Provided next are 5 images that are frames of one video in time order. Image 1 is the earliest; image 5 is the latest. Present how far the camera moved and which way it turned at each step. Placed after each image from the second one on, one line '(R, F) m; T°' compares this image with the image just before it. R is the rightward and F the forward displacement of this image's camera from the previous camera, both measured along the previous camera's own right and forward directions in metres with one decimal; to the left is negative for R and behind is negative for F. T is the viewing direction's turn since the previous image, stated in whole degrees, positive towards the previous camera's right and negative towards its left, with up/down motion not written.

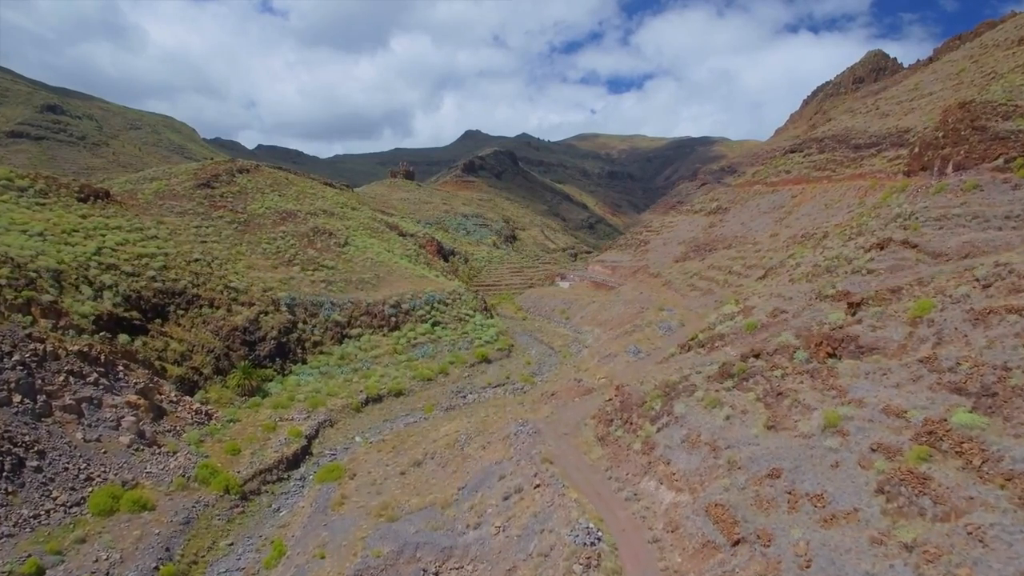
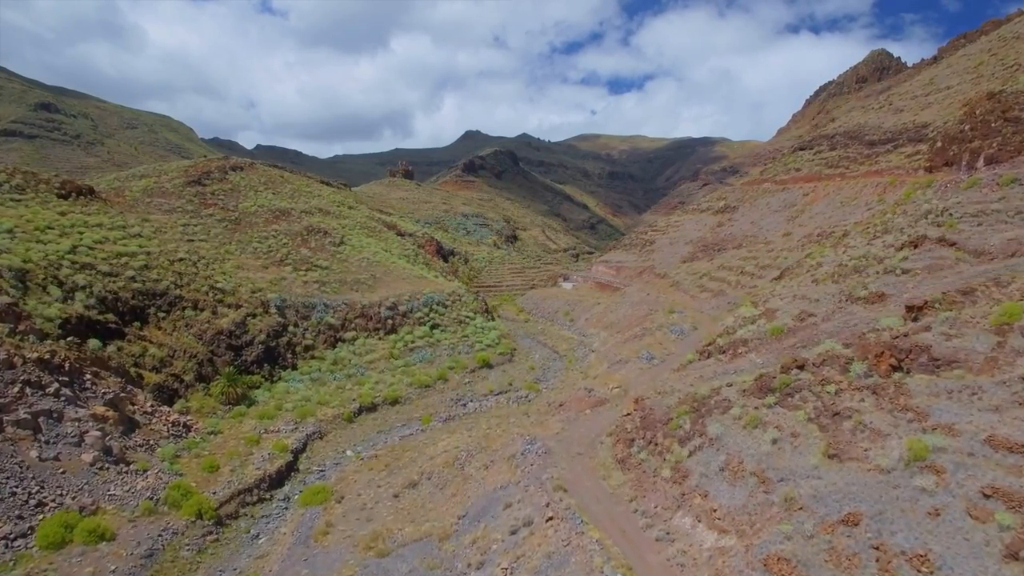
(-0.2, +1.8) m; 0°
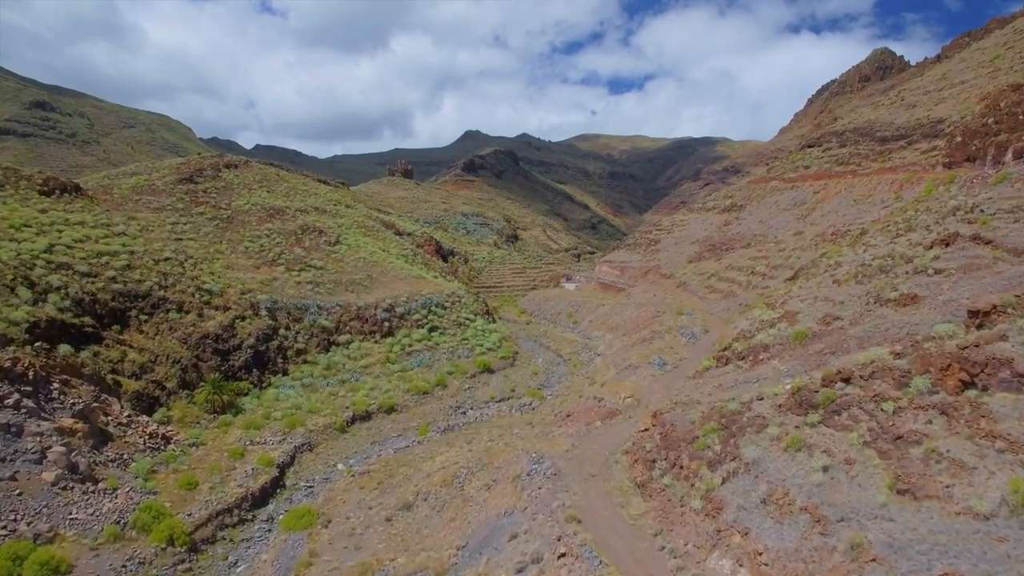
(-0.1, +1.5) m; 0°
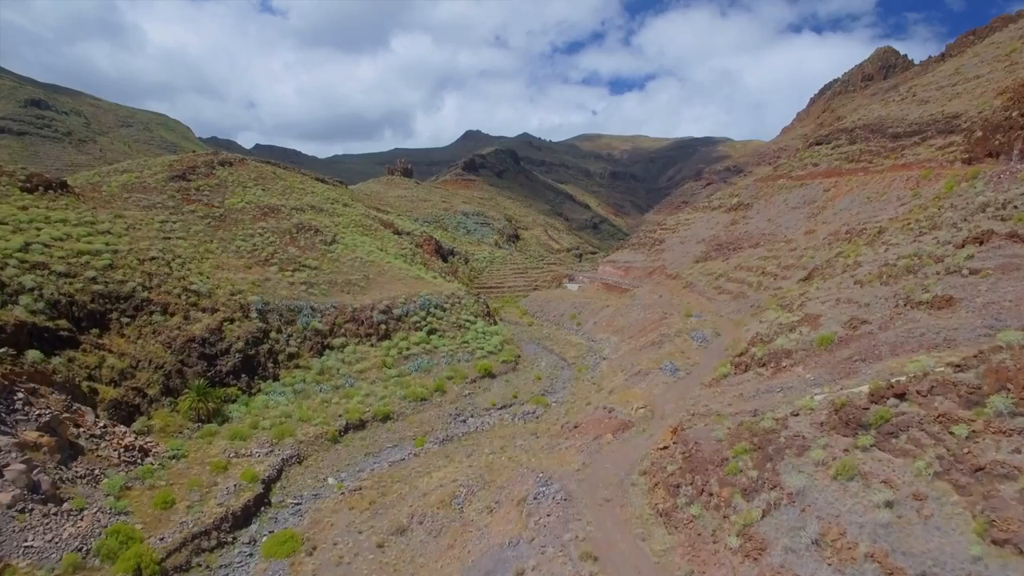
(-0.1, +1.4) m; 0°
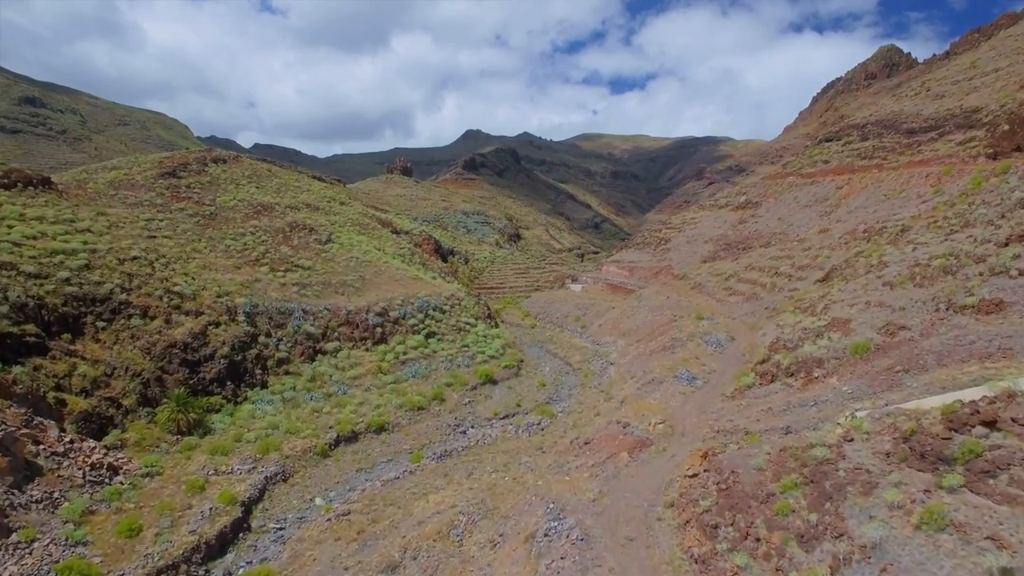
(-0.1, +1.6) m; 0°
